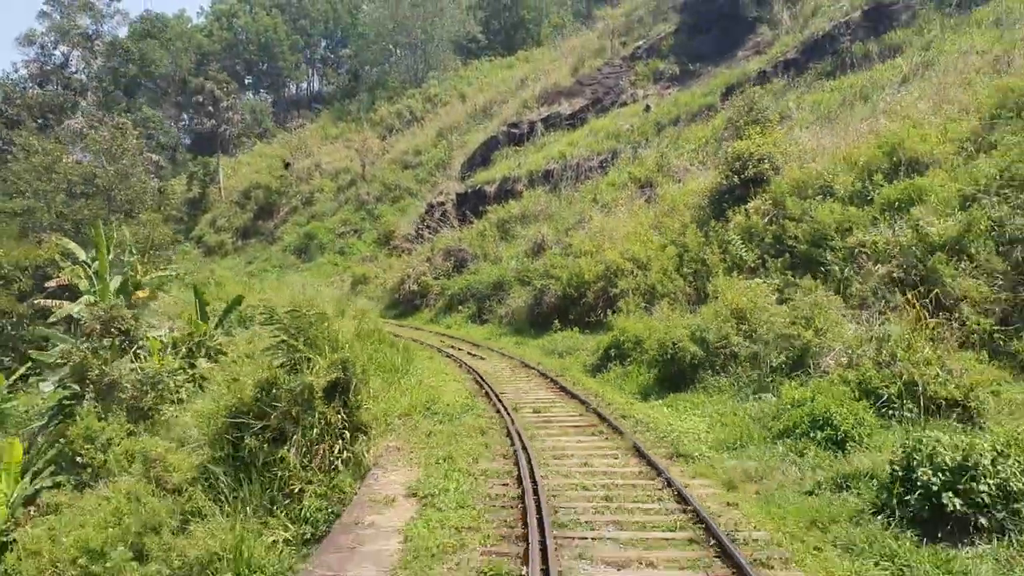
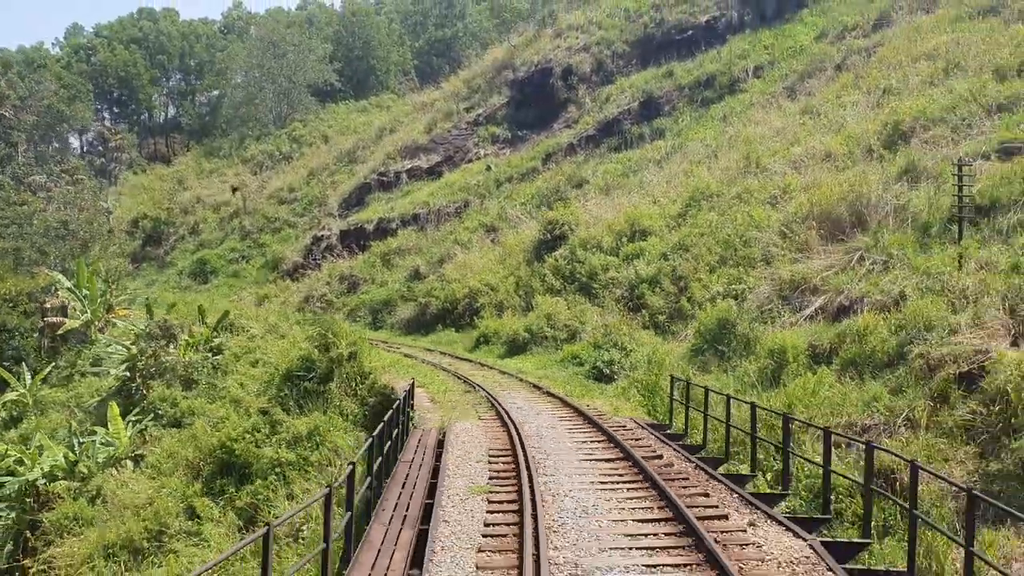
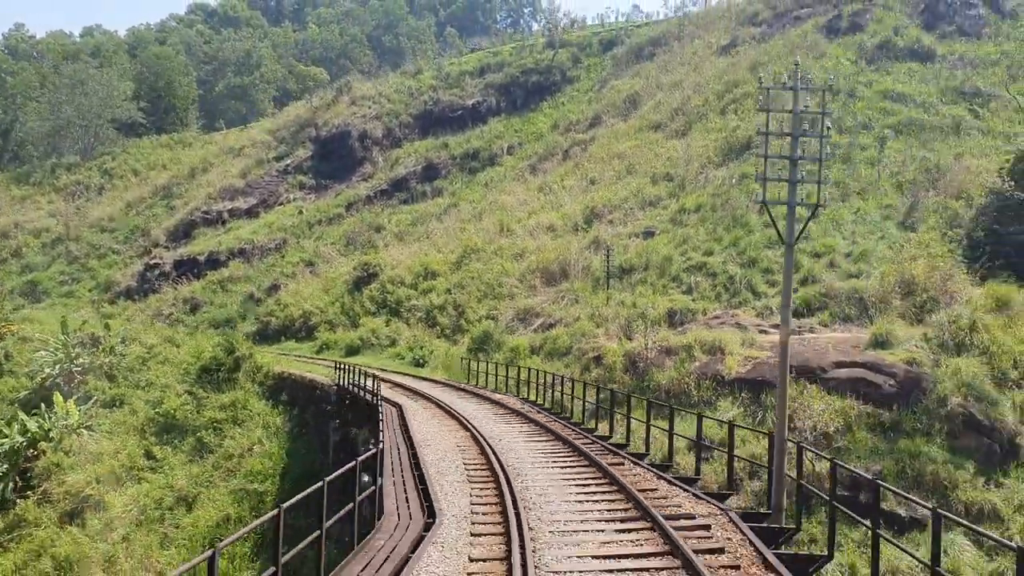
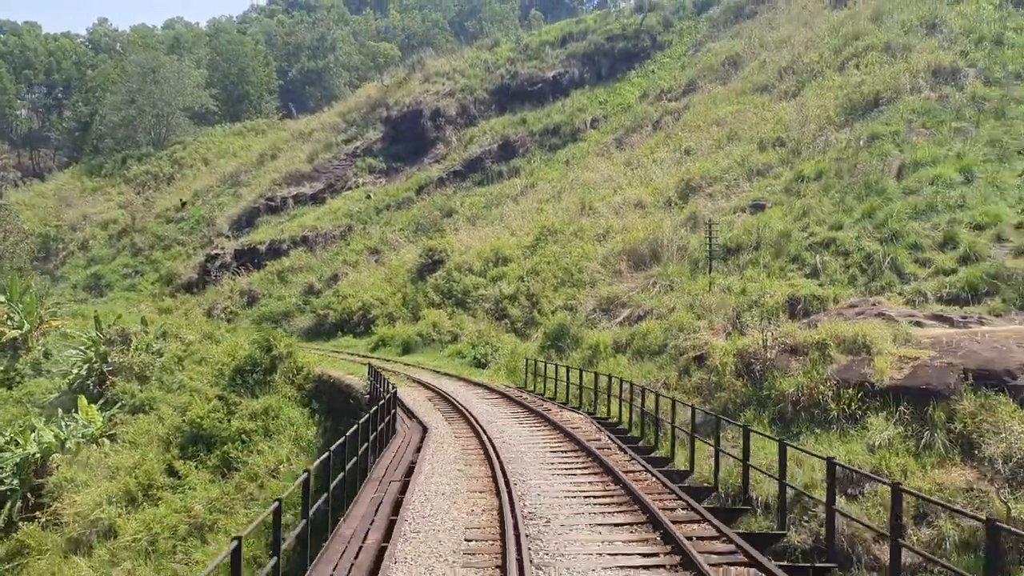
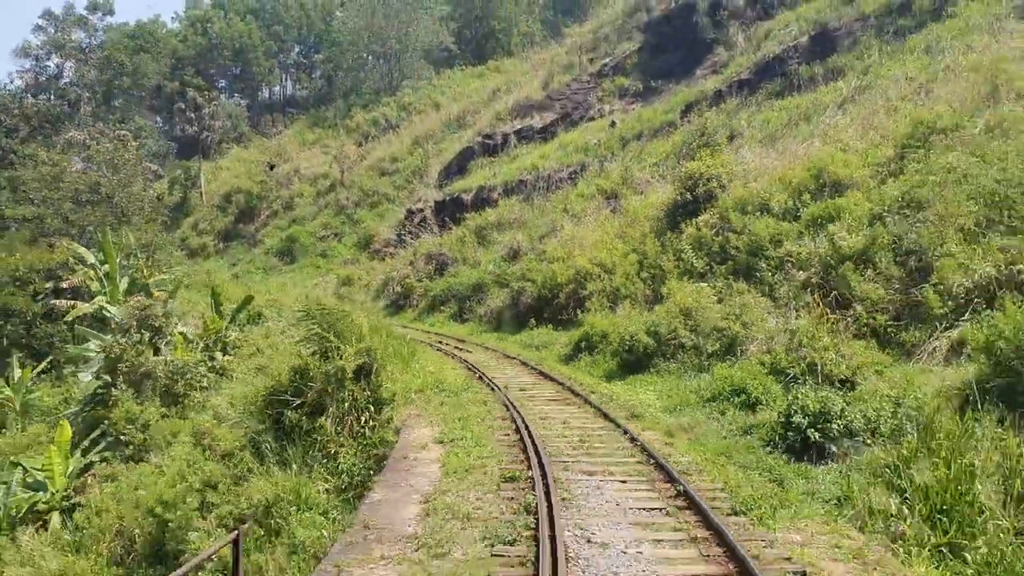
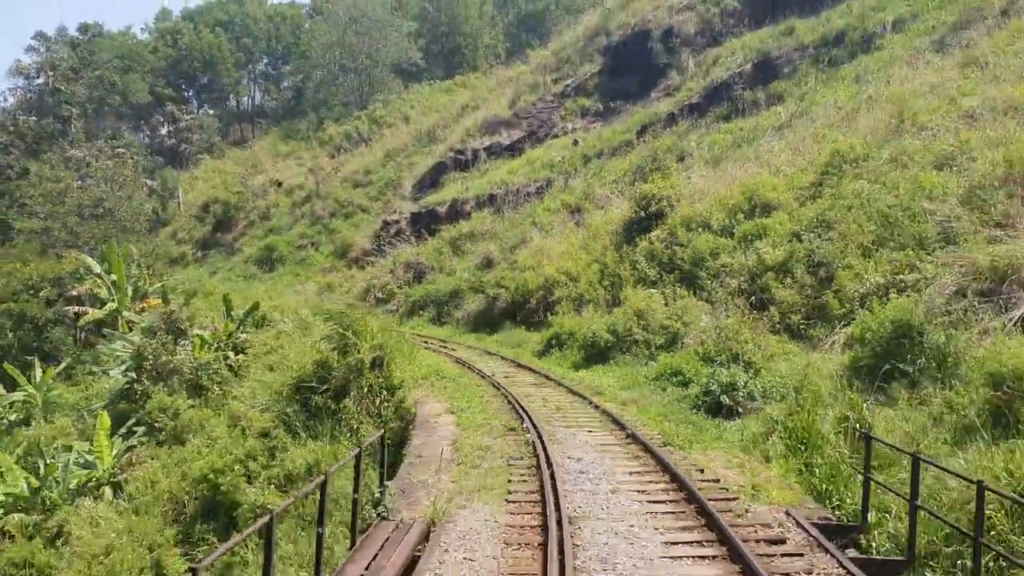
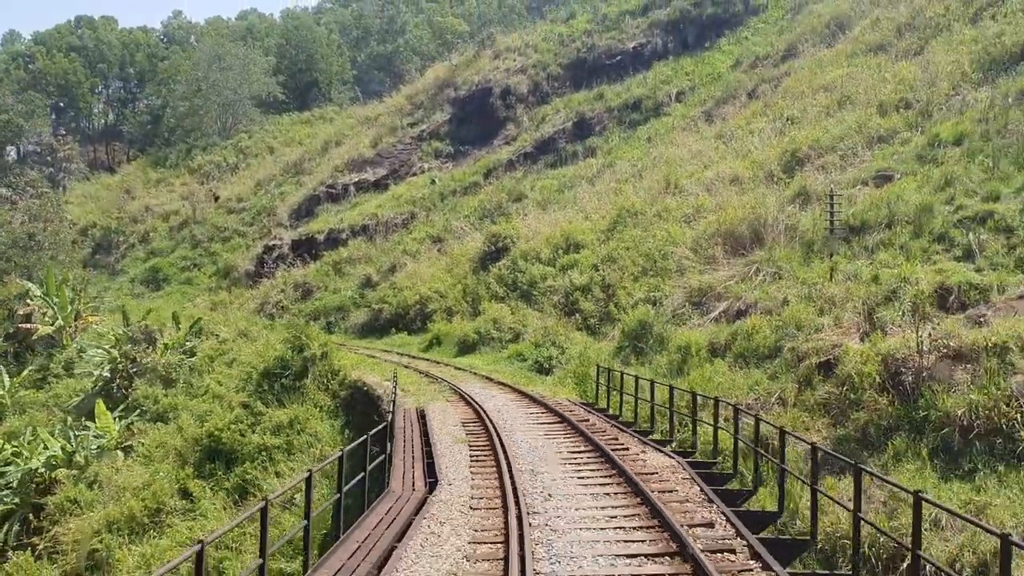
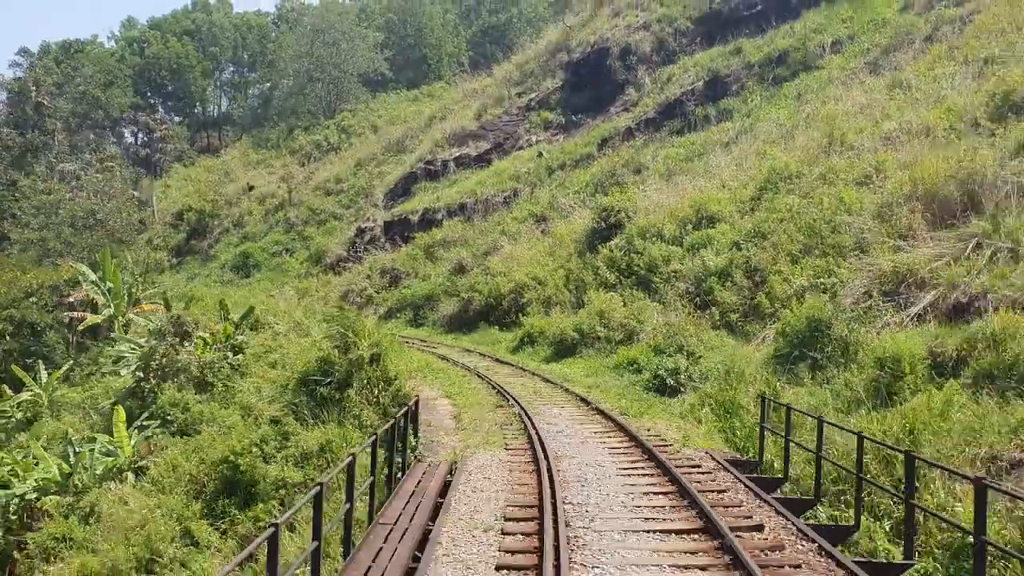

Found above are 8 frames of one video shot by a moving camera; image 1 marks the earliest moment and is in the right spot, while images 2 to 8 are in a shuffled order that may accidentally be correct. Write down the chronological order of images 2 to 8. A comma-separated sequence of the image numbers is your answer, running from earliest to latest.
5, 6, 8, 2, 7, 4, 3
